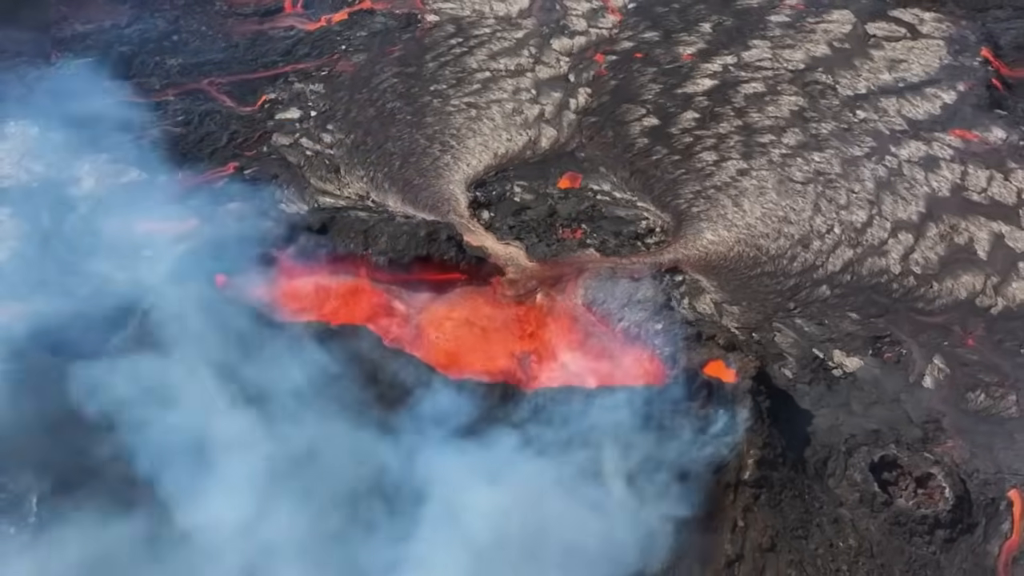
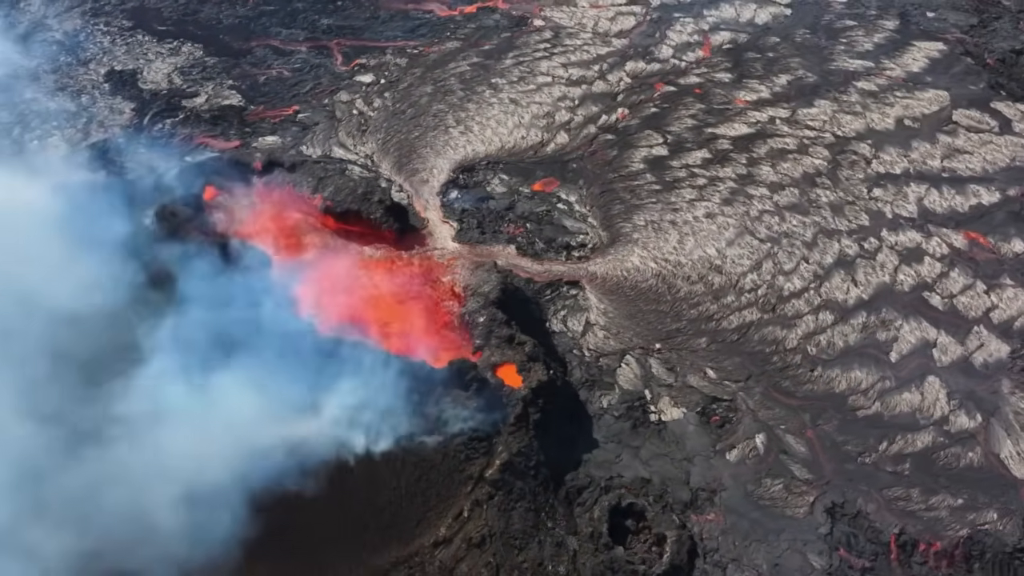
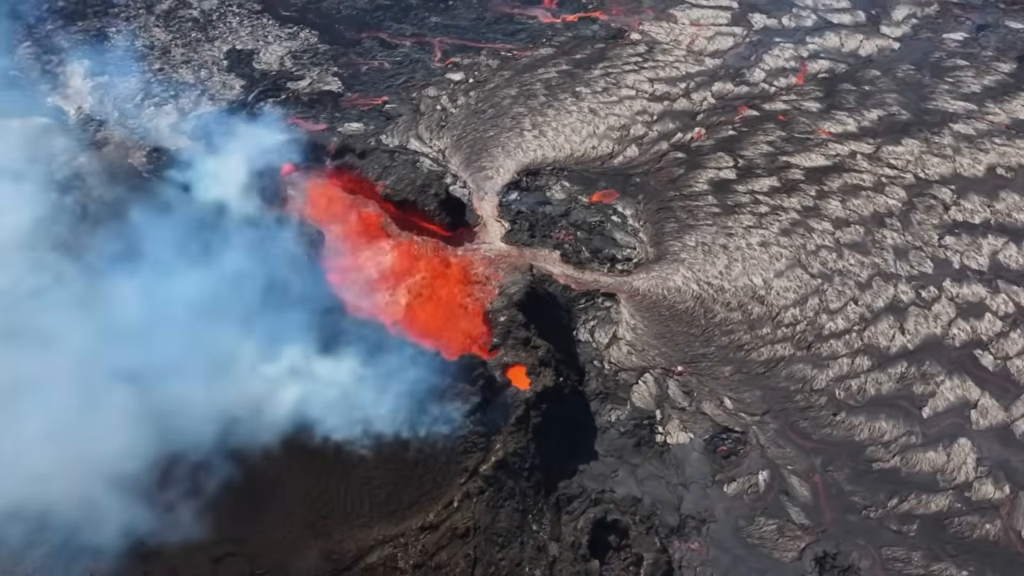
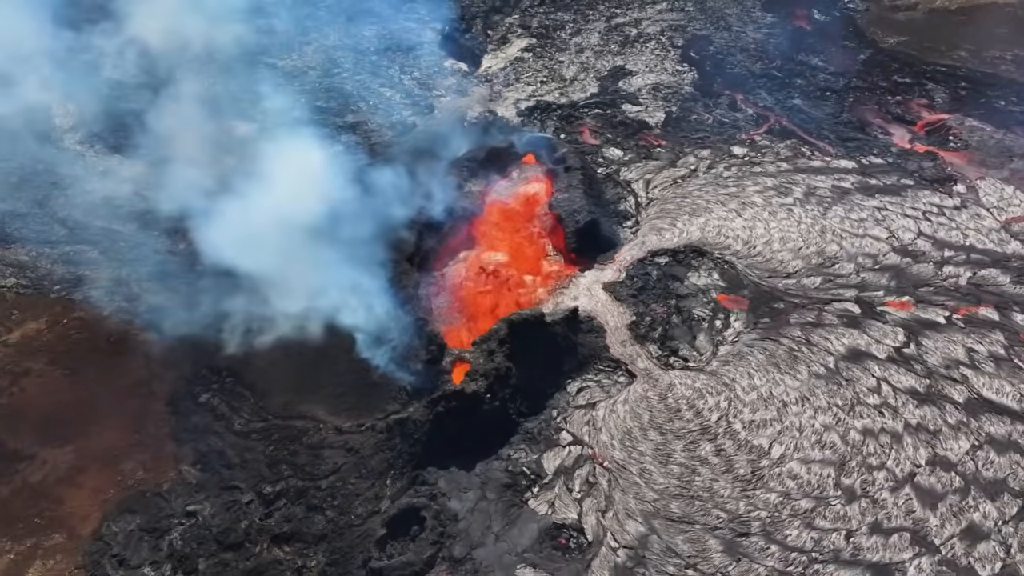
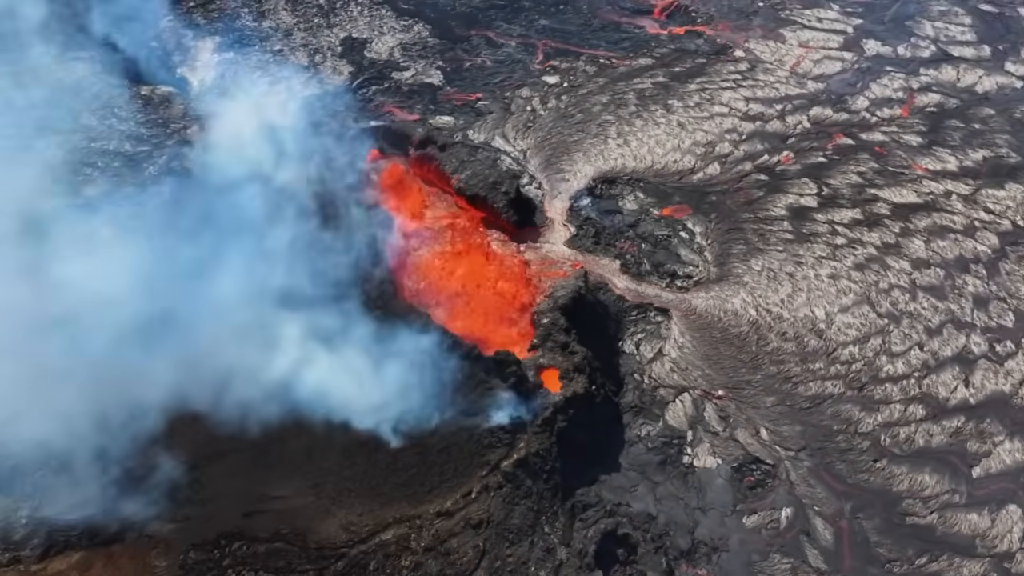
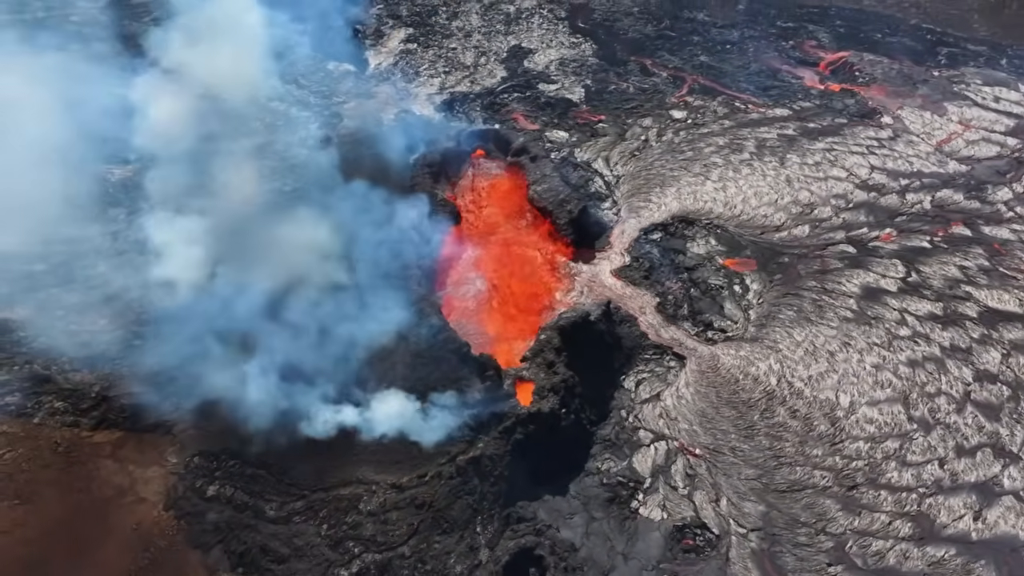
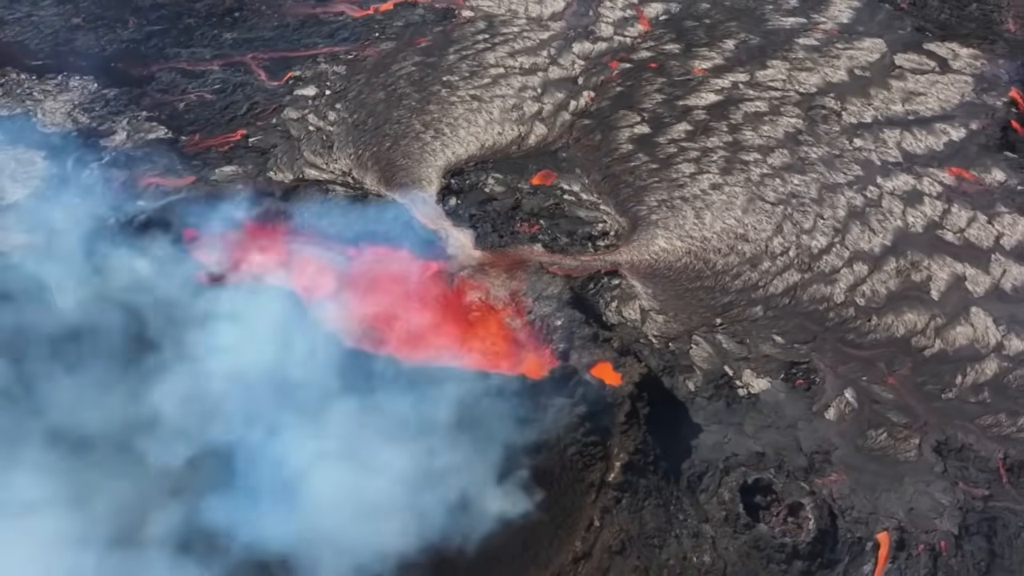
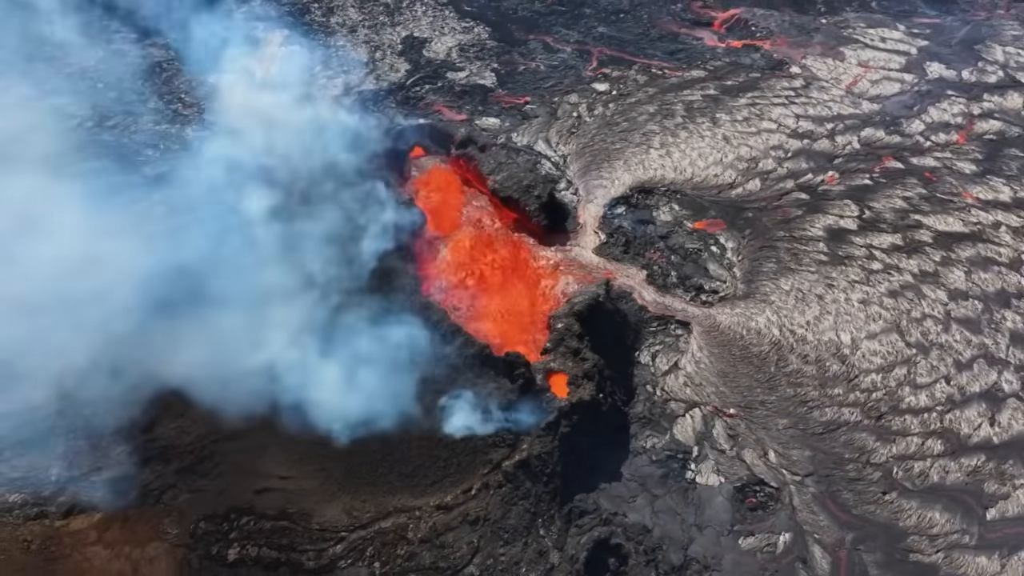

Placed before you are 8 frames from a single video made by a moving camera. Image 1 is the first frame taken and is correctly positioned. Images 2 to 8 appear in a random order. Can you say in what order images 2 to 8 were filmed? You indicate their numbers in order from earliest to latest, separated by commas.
7, 2, 3, 5, 8, 6, 4
